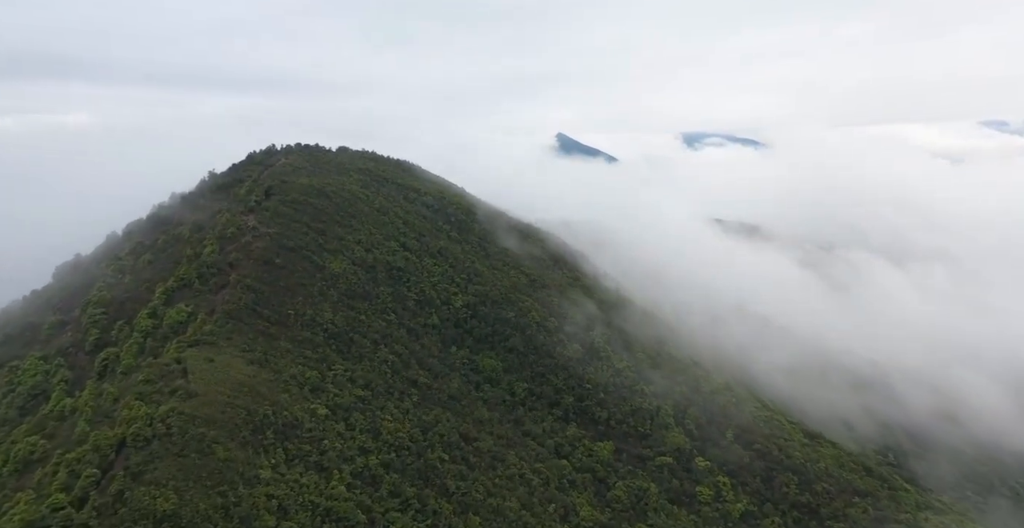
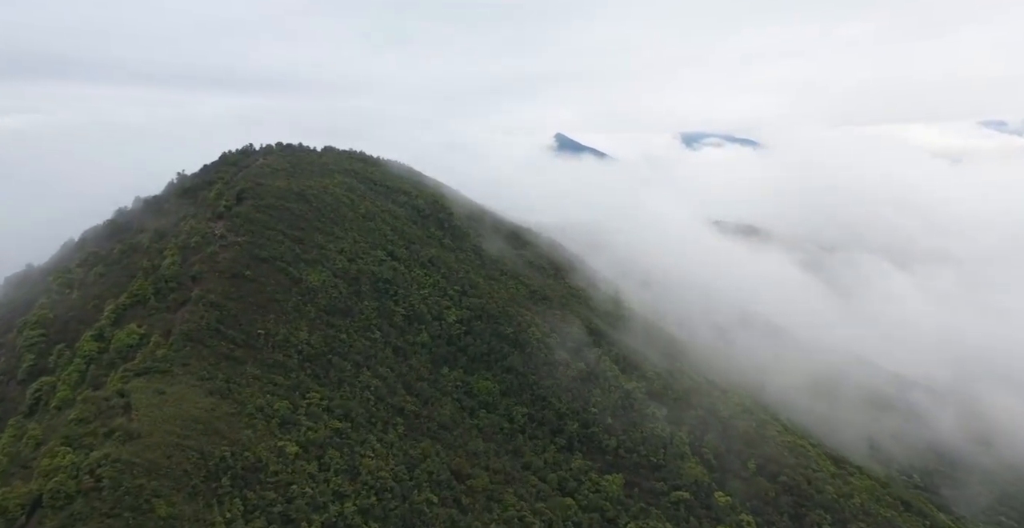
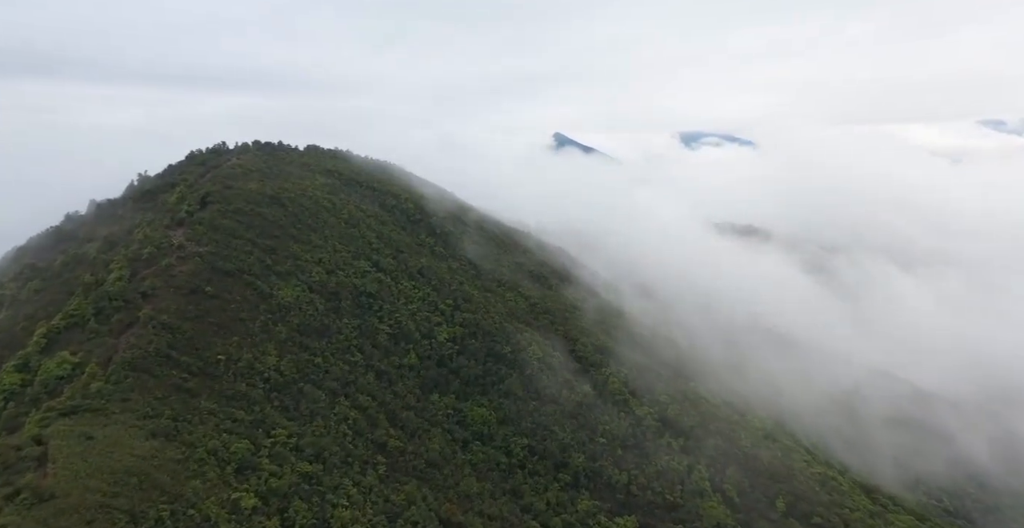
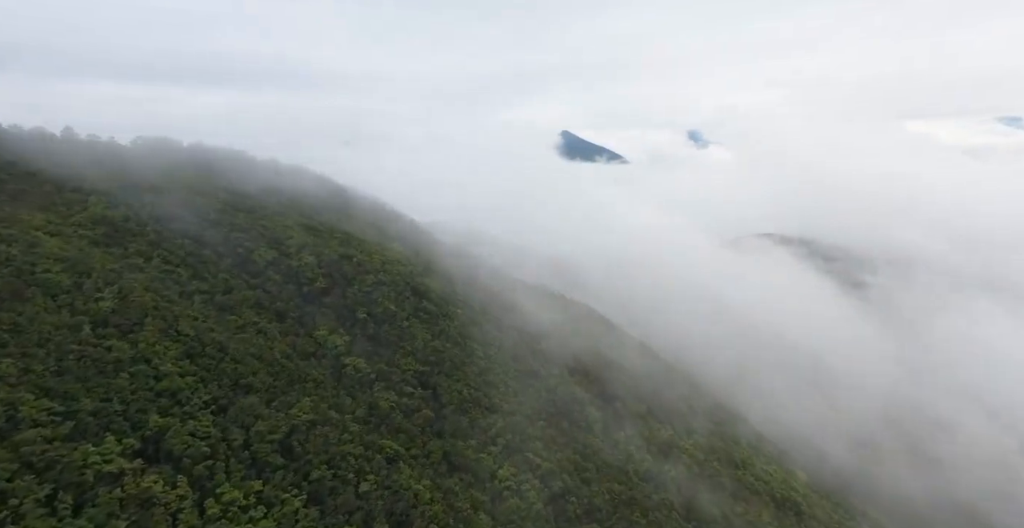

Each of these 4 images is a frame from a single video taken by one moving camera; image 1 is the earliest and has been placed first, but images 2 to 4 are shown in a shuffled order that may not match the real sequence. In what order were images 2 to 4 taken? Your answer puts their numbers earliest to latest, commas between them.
2, 3, 4
